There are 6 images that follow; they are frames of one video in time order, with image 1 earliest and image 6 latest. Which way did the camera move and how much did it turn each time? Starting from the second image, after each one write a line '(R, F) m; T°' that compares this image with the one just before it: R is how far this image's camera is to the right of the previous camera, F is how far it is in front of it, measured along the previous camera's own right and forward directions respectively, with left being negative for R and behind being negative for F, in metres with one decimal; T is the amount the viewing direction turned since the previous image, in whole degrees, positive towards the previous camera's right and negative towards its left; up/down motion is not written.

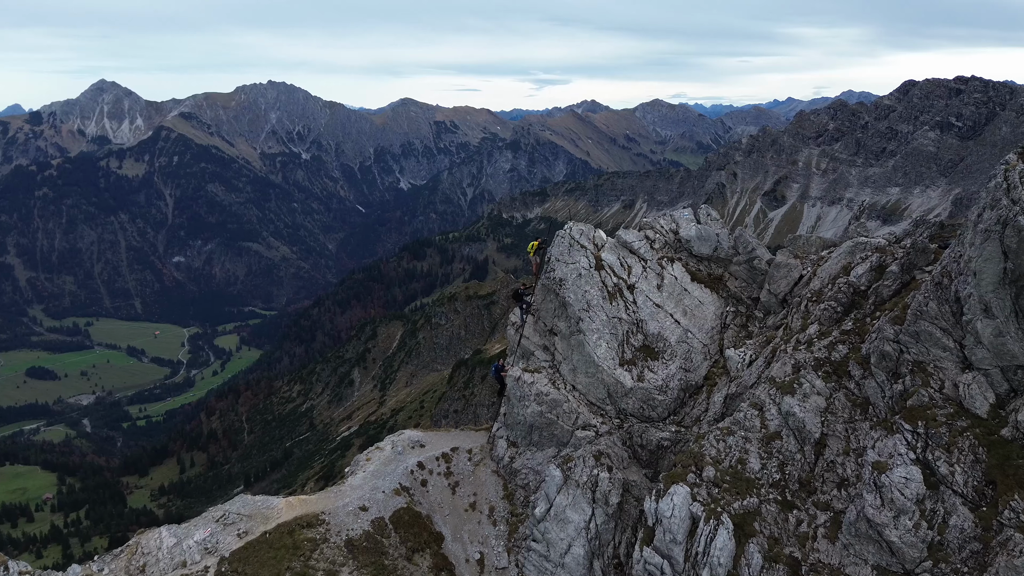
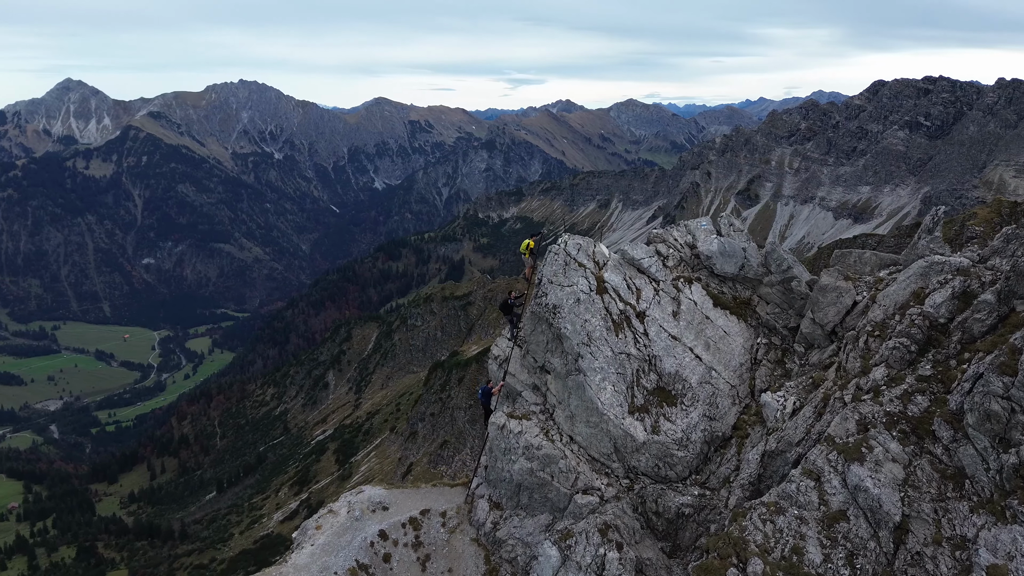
(+3.3, +0.8) m; +1°
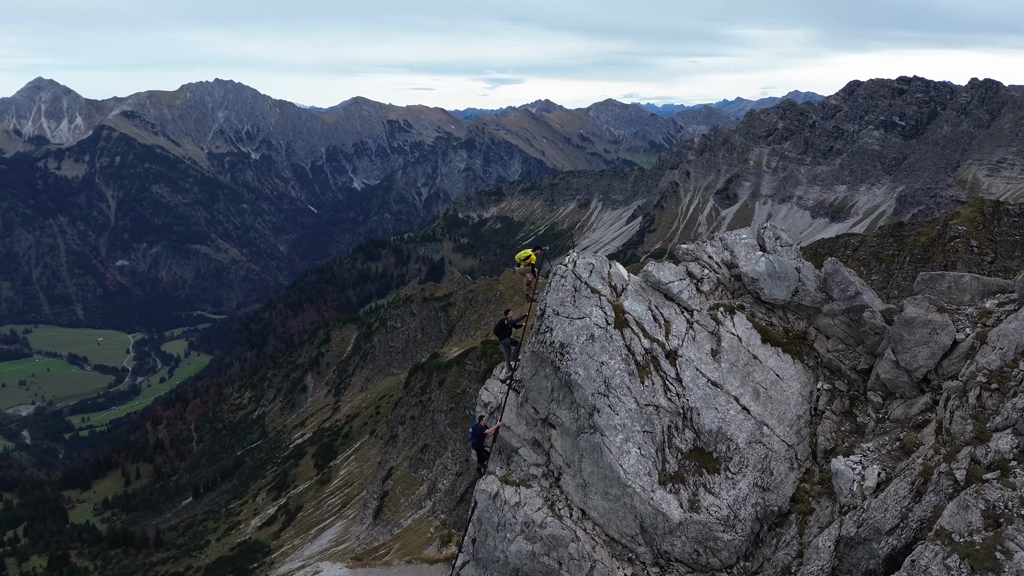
(+2.8, +0.8) m; +1°
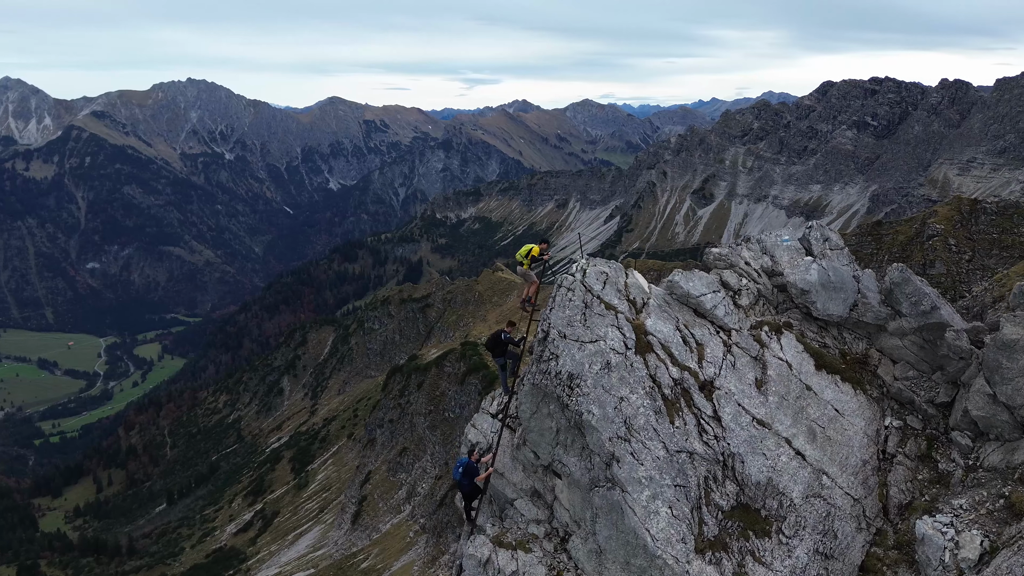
(+2.9, +0.5) m; +1°
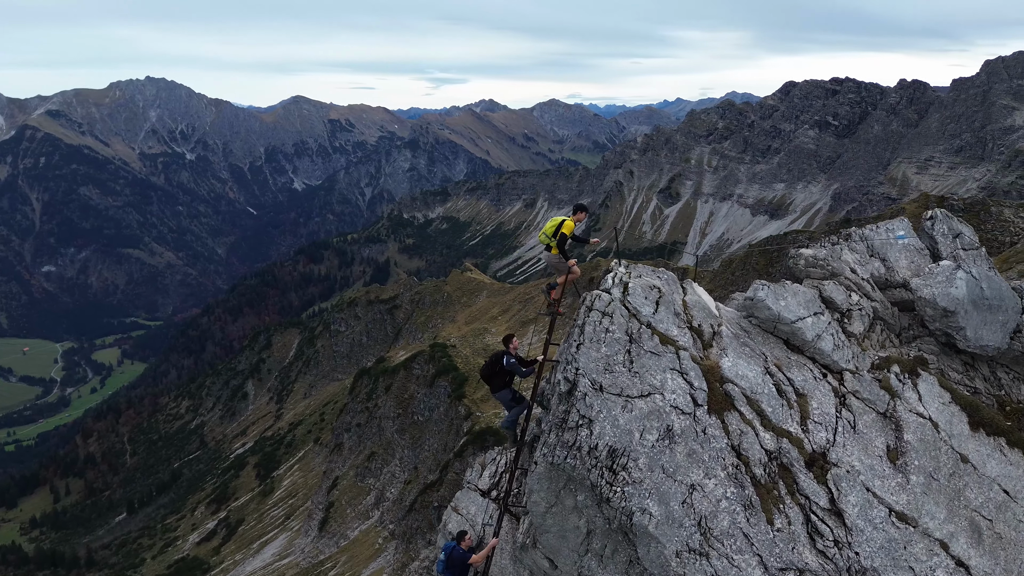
(+4.3, +0.8) m; +2°
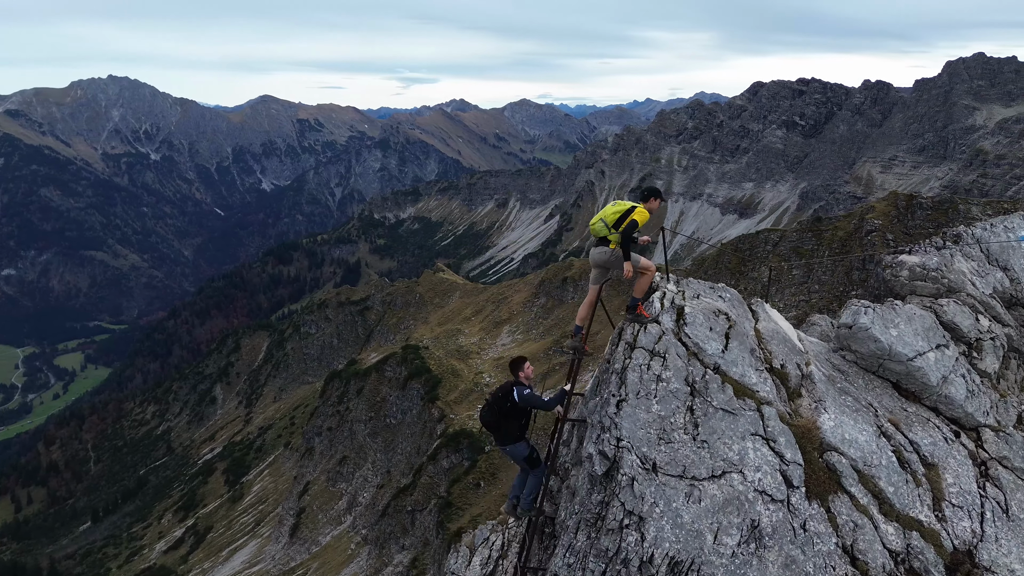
(+3.6, +0.4) m; +2°
